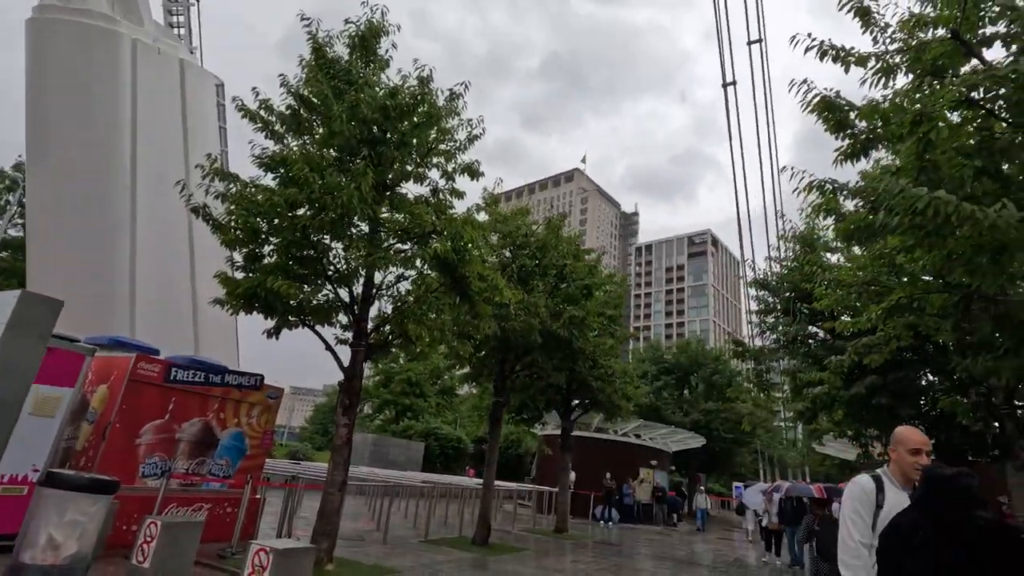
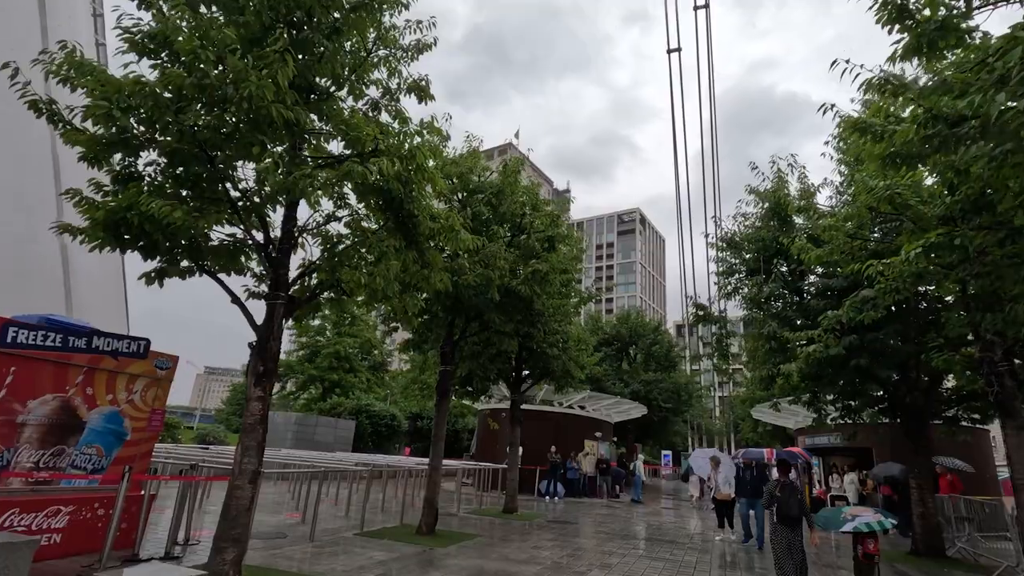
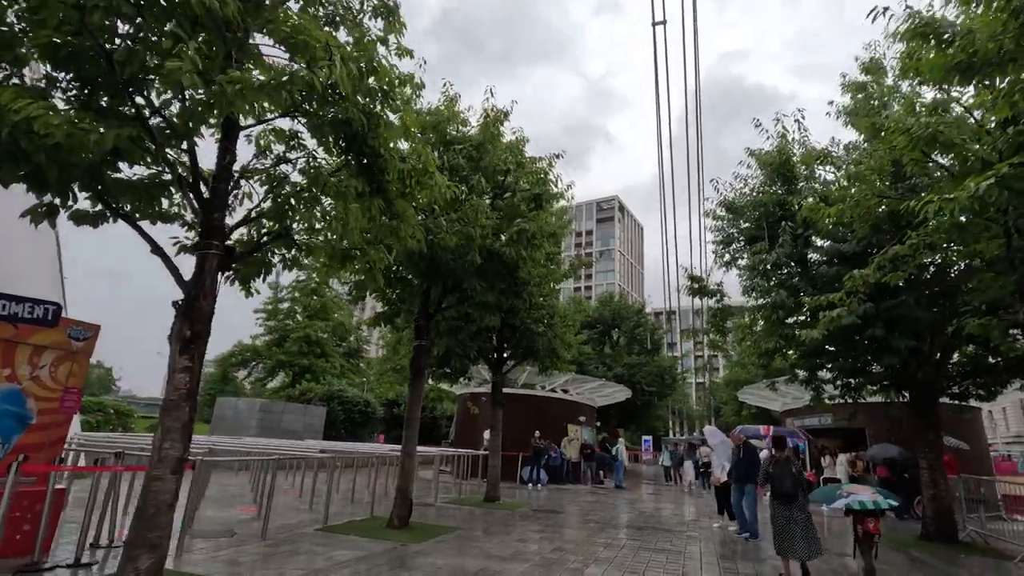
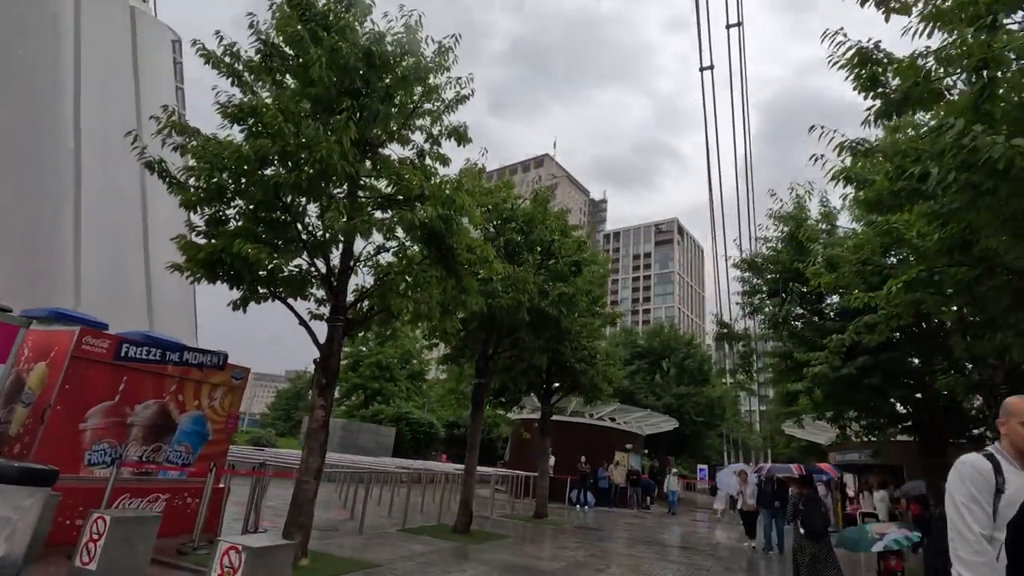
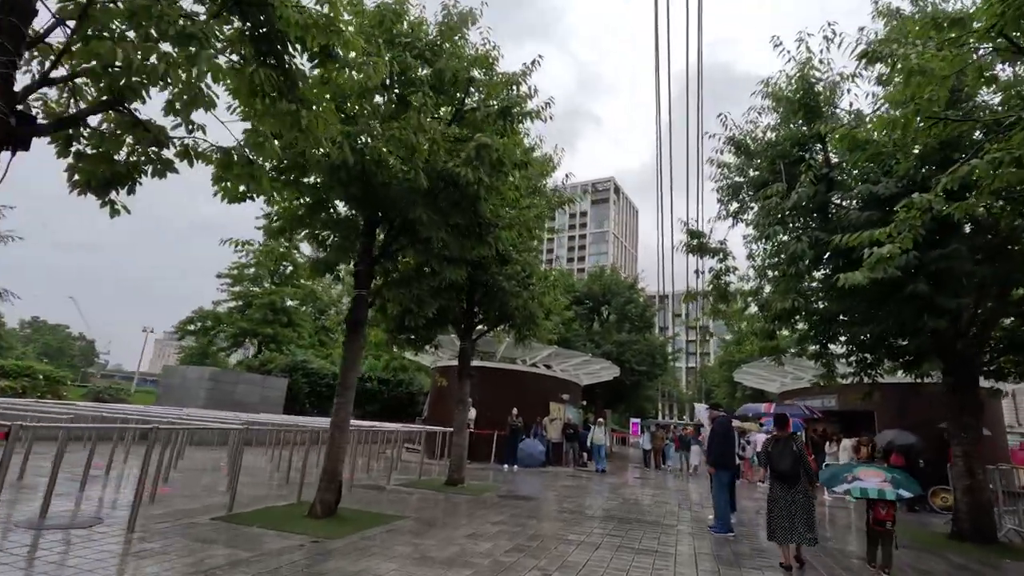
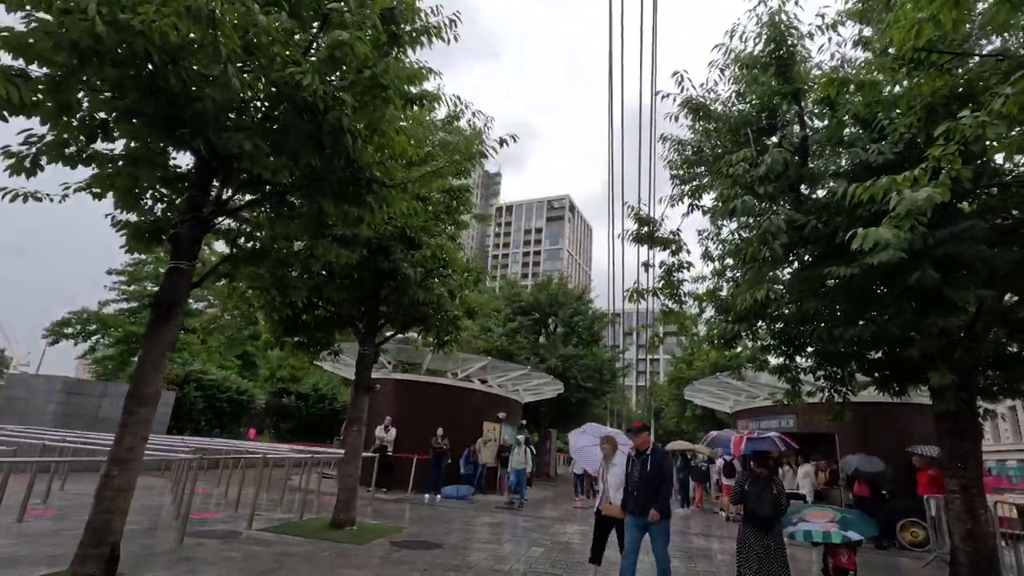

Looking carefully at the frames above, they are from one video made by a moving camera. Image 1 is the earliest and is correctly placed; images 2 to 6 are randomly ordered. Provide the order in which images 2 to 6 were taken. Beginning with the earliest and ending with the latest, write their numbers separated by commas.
4, 2, 3, 5, 6
